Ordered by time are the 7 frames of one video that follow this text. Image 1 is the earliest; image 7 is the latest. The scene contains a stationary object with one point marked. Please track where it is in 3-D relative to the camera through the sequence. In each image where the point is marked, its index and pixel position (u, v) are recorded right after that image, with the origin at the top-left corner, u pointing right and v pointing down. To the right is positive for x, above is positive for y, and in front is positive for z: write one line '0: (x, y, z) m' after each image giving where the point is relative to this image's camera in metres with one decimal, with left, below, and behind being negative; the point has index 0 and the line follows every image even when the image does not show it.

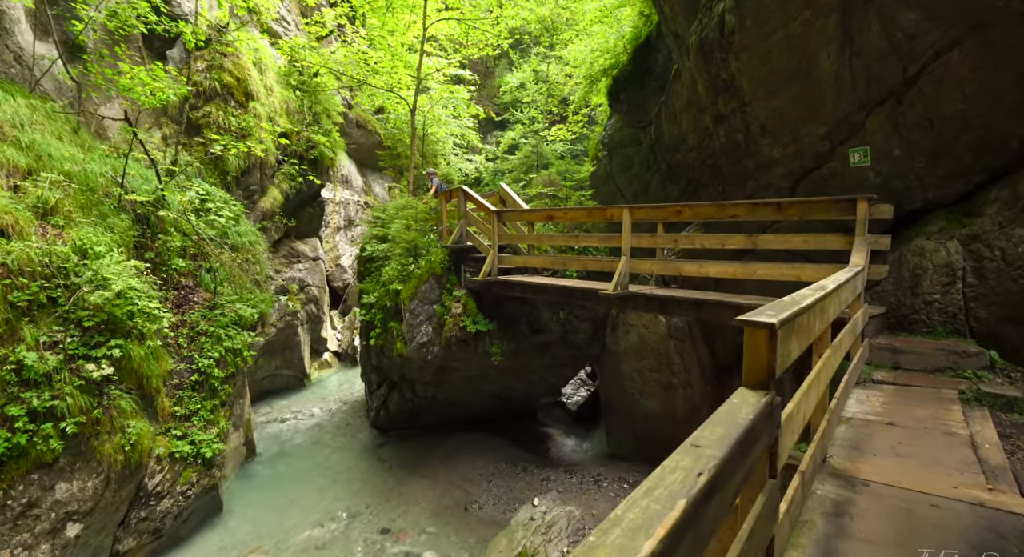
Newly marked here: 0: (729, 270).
0: (+2.1, +0.1, +4.7) m
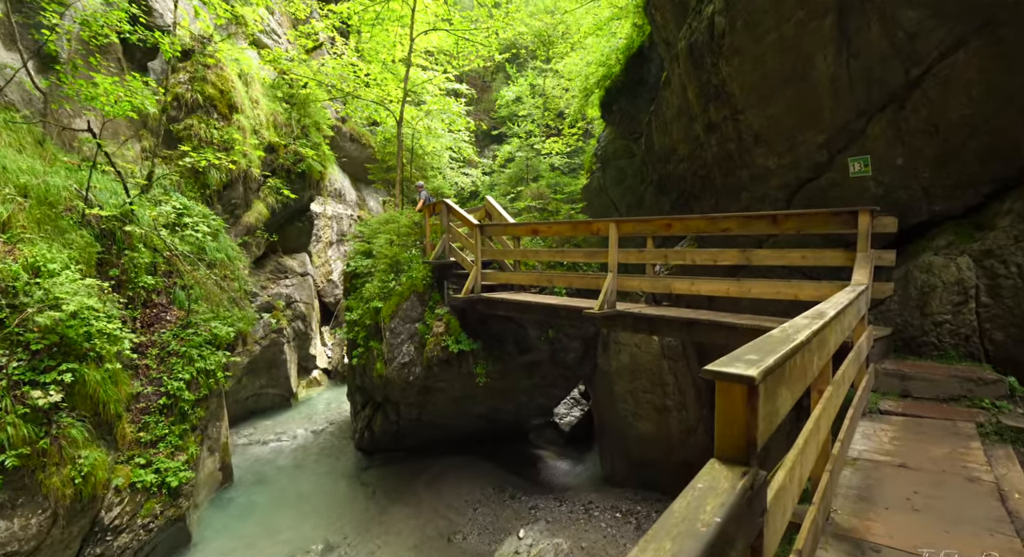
0: (+1.9, -0.1, +4.4) m
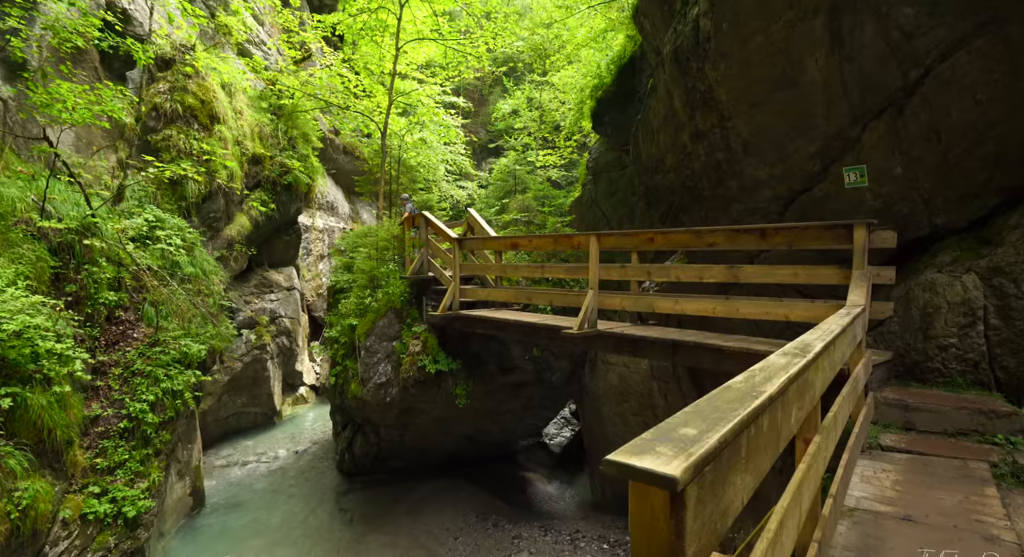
0: (+1.6, -0.2, +4.0) m
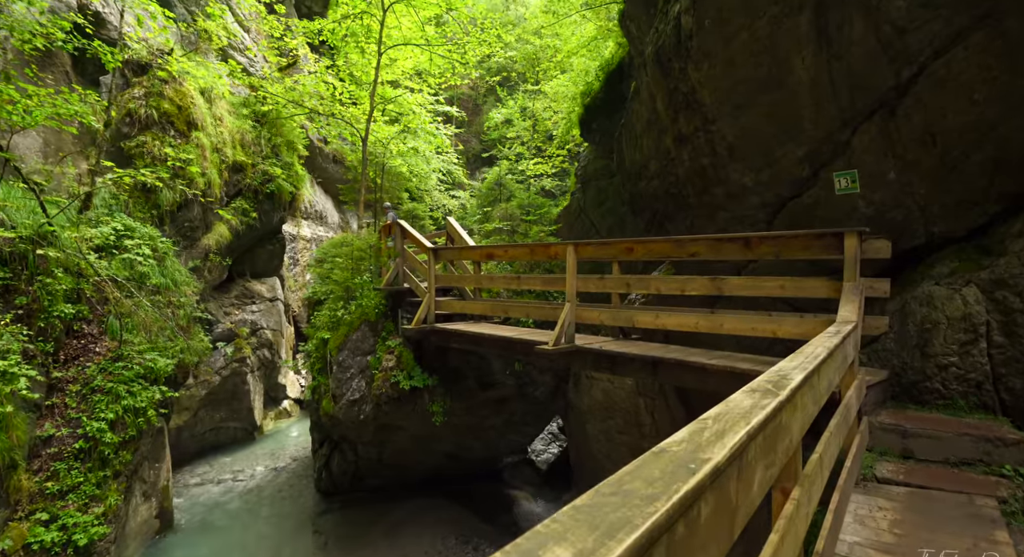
0: (+1.4, -0.3, +3.8) m
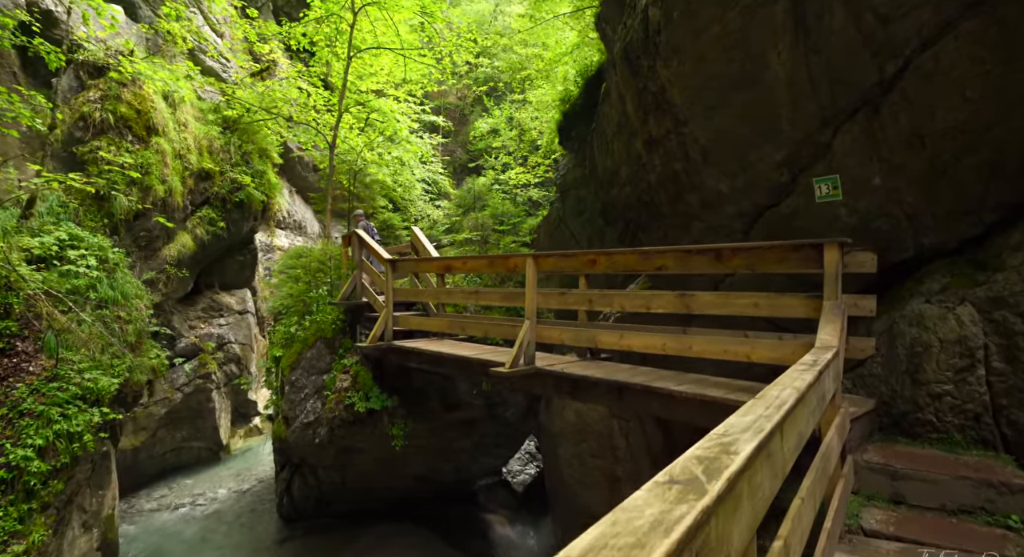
0: (+1.0, -0.4, +3.4) m
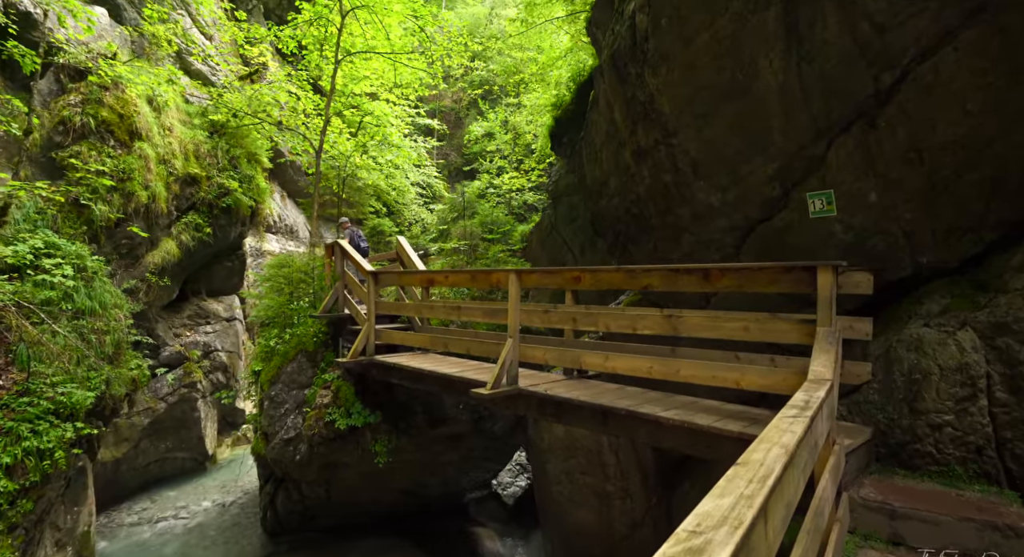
0: (+0.9, -0.6, +3.2) m
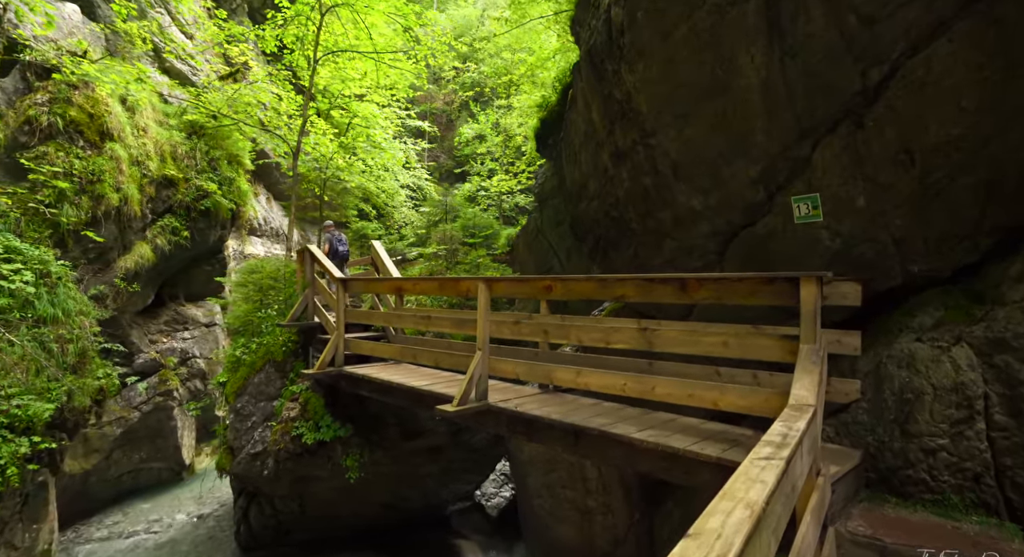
0: (+0.6, -0.6, +3.0) m
